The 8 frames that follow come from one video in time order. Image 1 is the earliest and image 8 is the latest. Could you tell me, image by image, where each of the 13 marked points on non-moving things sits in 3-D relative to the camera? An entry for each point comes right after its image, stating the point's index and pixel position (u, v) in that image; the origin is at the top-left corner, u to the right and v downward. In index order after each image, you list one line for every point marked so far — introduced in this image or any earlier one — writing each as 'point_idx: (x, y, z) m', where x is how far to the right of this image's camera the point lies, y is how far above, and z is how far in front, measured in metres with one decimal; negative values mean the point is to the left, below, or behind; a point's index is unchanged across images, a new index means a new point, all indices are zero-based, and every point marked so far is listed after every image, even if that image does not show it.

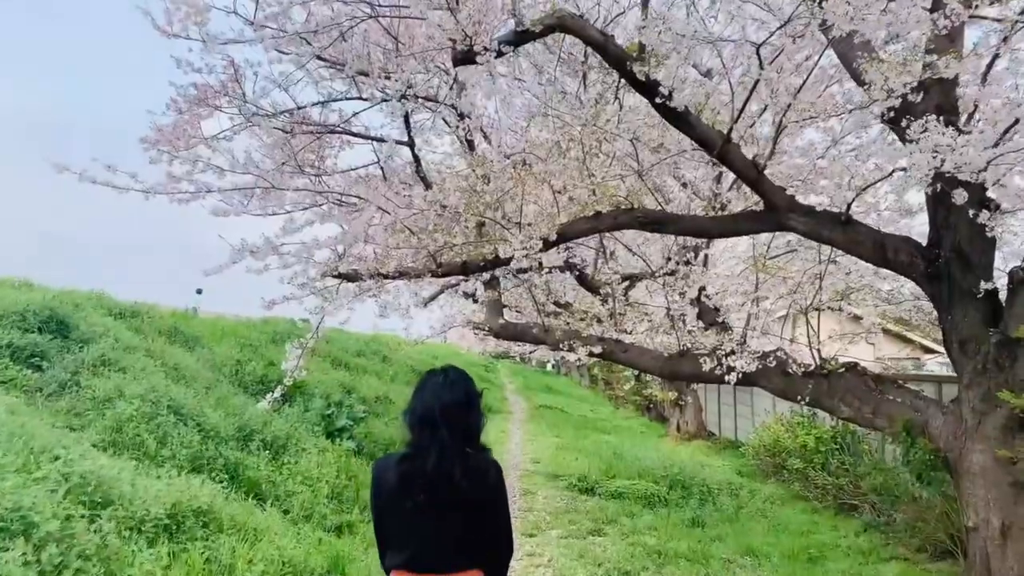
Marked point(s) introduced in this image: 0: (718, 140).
0: (+1.2, +0.9, +4.9) m
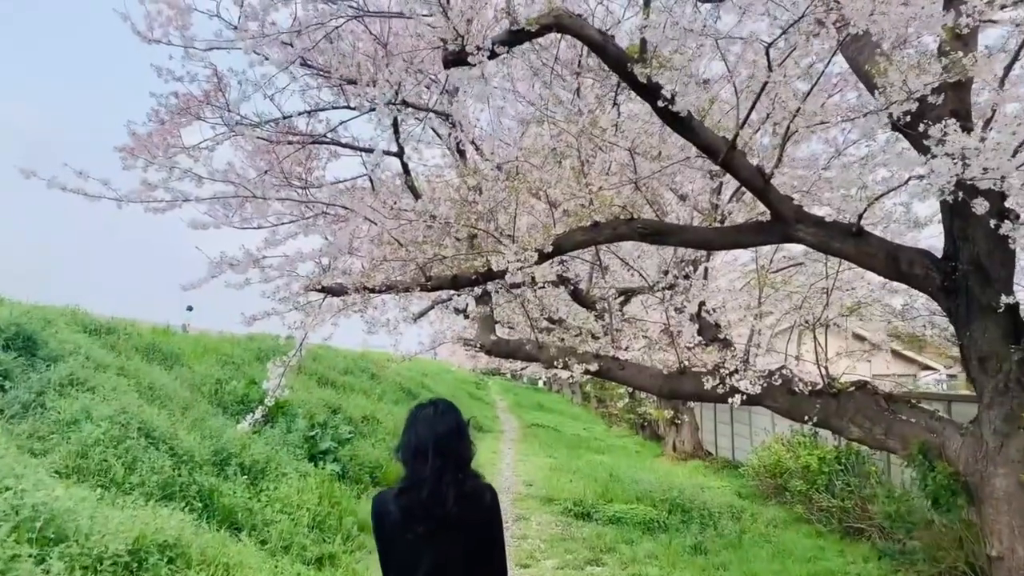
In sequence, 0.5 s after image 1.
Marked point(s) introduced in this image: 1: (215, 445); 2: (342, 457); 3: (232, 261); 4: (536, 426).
0: (+1.2, +0.8, +4.7) m
1: (-2.1, -1.1, +5.7) m
2: (-1.5, -1.5, +7.1) m
3: (-2.1, +0.2, +6.0) m
4: (+0.5, -2.9, +17.2) m
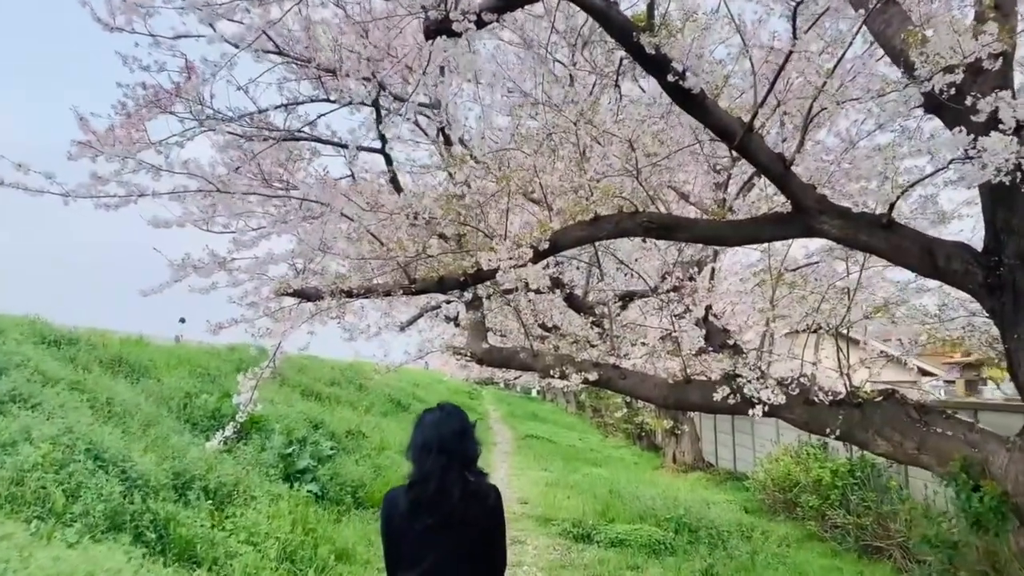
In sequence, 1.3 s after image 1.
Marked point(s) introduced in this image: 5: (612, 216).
0: (+1.2, +0.8, +4.2) m
1: (-2.1, -1.1, +5.1) m
2: (-1.5, -1.5, +6.6) m
3: (-2.1, +0.2, +5.5) m
4: (+0.4, -3.1, +16.7) m
5: (+0.6, +0.4, +4.8) m
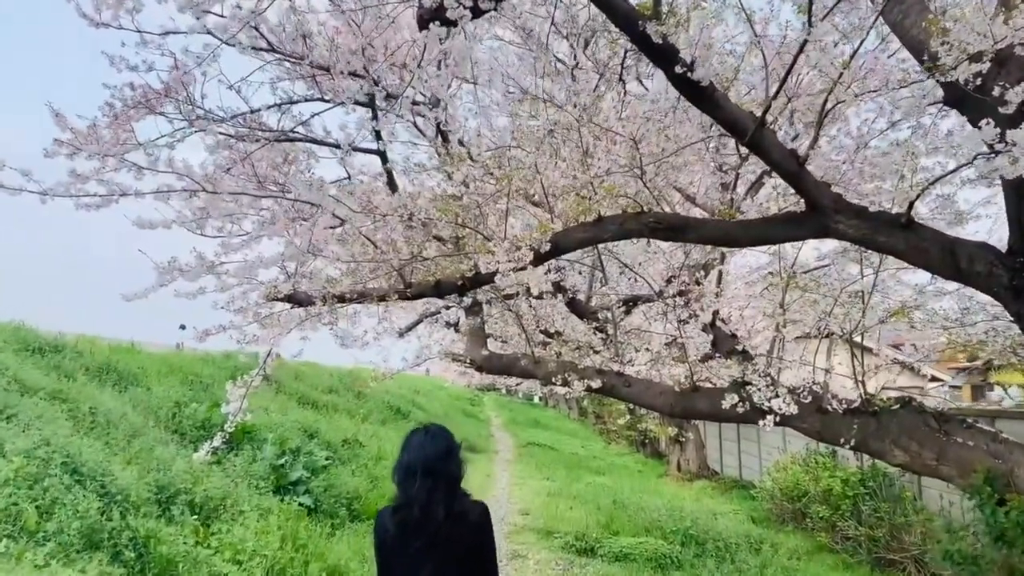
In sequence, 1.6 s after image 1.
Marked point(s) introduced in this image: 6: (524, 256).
0: (+1.2, +0.8, +4.0) m
1: (-2.1, -1.2, +4.9) m
2: (-1.5, -1.6, +6.3) m
3: (-2.1, +0.1, +5.2) m
4: (+0.4, -3.2, +16.5) m
5: (+0.6, +0.4, +4.6) m
6: (+0.1, +0.2, +4.7) m
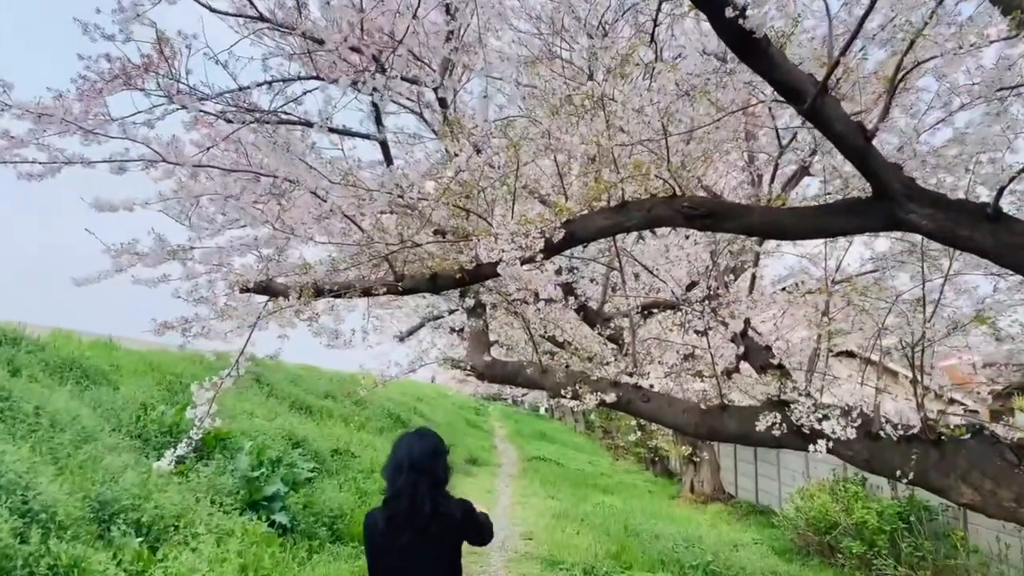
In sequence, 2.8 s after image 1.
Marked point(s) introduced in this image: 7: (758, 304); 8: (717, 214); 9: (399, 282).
0: (+1.2, +0.8, +3.3) m
1: (-2.1, -1.1, +4.2) m
2: (-1.5, -1.5, +5.6) m
3: (-2.1, +0.2, +4.6) m
4: (+0.5, -3.3, +15.7) m
5: (+0.6, +0.4, +3.9) m
6: (+0.1, +0.2, +4.0) m
7: (+1.7, -0.1, +5.7) m
8: (+0.9, +0.3, +3.7) m
9: (-0.6, 0.0, +4.4) m
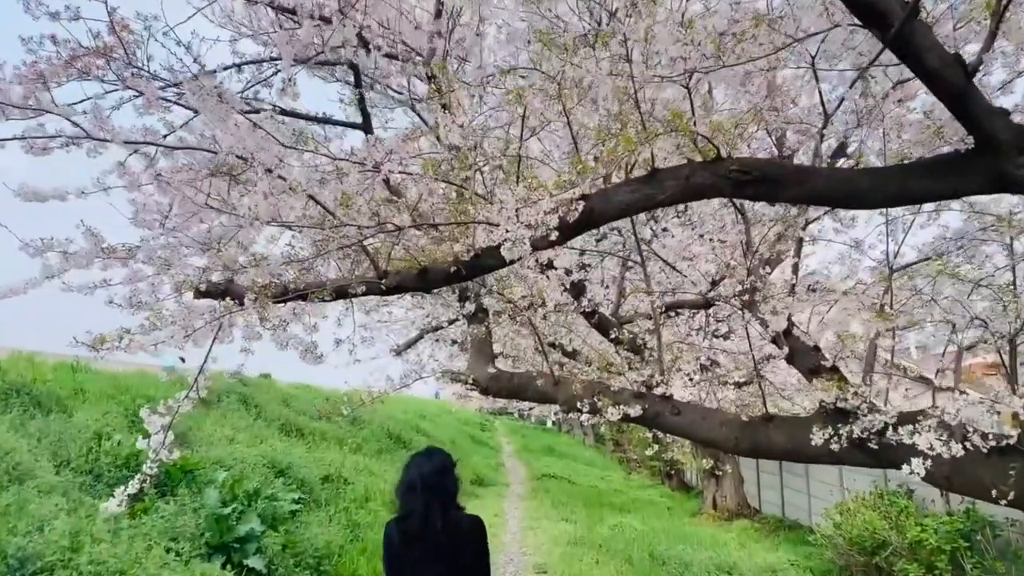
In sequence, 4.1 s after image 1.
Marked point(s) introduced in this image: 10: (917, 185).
0: (+1.2, +0.9, +2.5) m
1: (-2.1, -1.1, +3.5) m
2: (-1.5, -1.5, +4.9) m
3: (-2.1, +0.2, +3.8) m
4: (+0.6, -3.4, +14.9) m
5: (+0.6, +0.5, +3.1) m
6: (+0.1, +0.2, +3.3) m
7: (+1.8, -0.1, +4.9) m
8: (+1.0, +0.4, +3.0) m
9: (-0.6, 0.0, +3.6) m
10: (+1.5, +0.4, +2.8) m
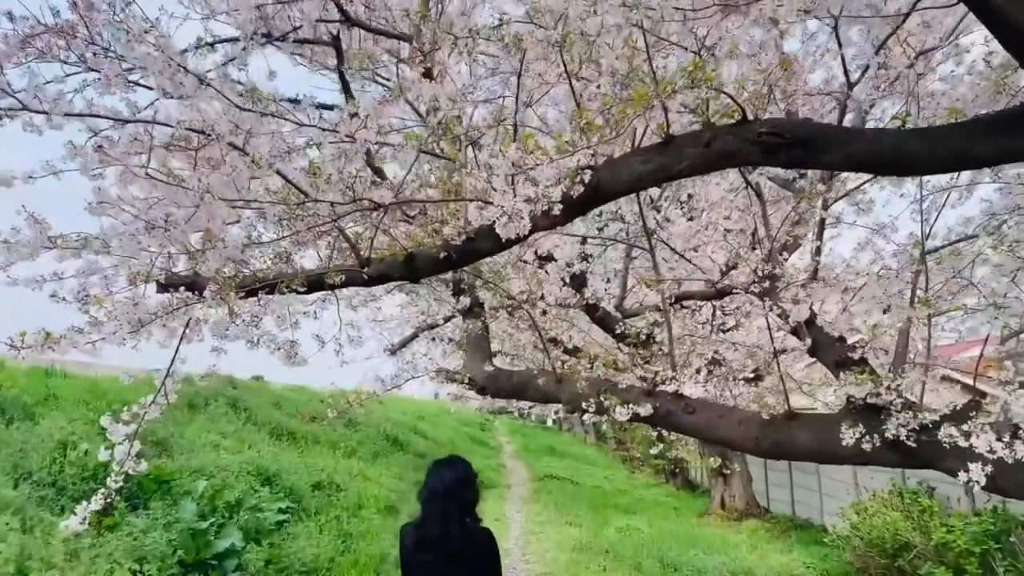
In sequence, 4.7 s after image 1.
0: (+1.2, +1.0, +2.1) m
1: (-2.1, -1.1, +3.1) m
2: (-1.4, -1.5, +4.5) m
3: (-2.1, +0.2, +3.4) m
4: (+0.7, -3.4, +14.5) m
5: (+0.6, +0.5, +2.7) m
6: (+0.1, +0.3, +2.9) m
7: (+1.7, 0.0, +4.6) m
8: (+0.9, +0.5, +2.6) m
9: (-0.6, +0.1, +3.2) m
10: (+1.4, +0.4, +2.5) m
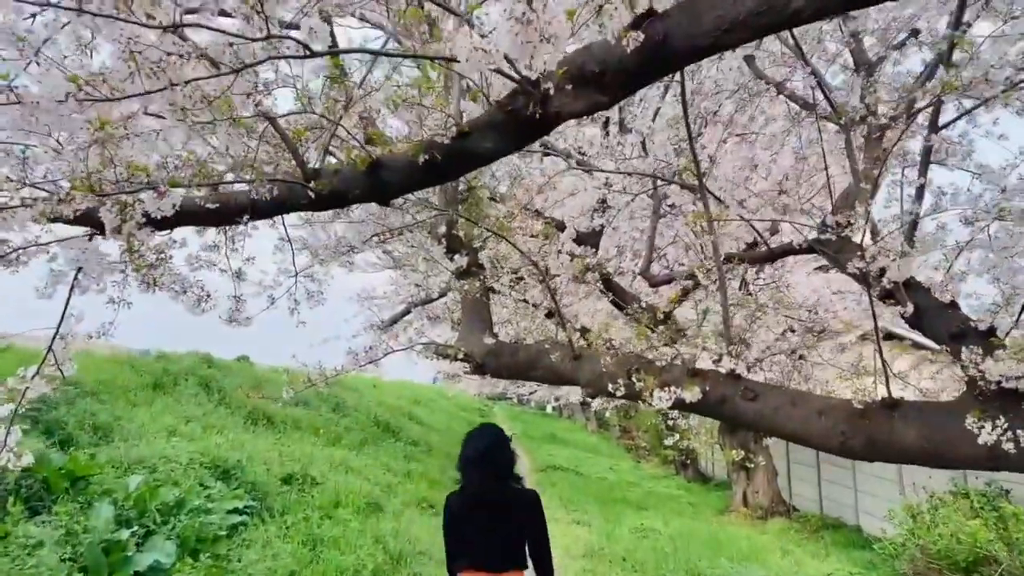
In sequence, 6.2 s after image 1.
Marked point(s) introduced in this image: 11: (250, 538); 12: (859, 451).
0: (+1.2, +1.1, +1.1) m
1: (-2.0, -0.9, +2.1) m
2: (-1.4, -1.3, +3.5) m
3: (-2.0, +0.4, +2.4) m
4: (+0.7, -3.0, +13.5) m
5: (+0.7, +0.7, +1.7) m
6: (+0.2, +0.5, +1.8) m
7: (+1.8, +0.2, +3.5) m
8: (+1.0, +0.7, +1.6) m
9: (-0.6, +0.3, +2.2) m
10: (+1.5, +0.6, +1.4) m
11: (-1.5, -1.4, +4.6) m
12: (+1.3, -0.6, +3.1) m
